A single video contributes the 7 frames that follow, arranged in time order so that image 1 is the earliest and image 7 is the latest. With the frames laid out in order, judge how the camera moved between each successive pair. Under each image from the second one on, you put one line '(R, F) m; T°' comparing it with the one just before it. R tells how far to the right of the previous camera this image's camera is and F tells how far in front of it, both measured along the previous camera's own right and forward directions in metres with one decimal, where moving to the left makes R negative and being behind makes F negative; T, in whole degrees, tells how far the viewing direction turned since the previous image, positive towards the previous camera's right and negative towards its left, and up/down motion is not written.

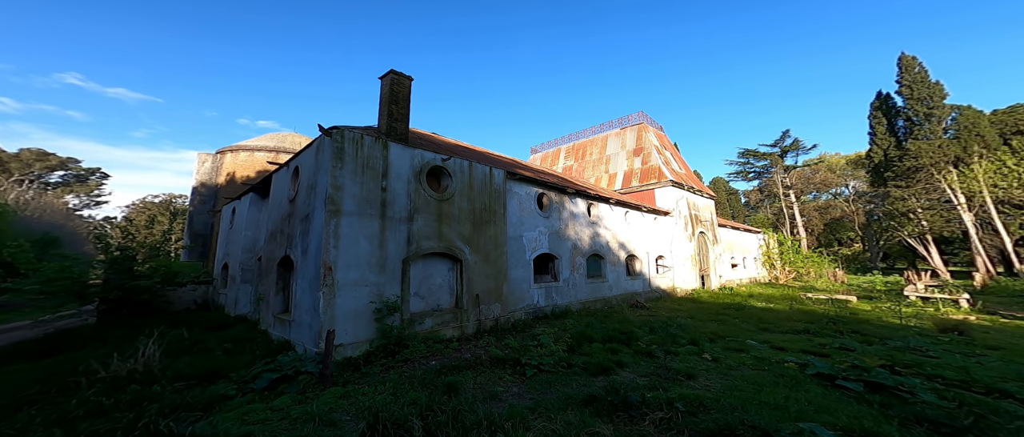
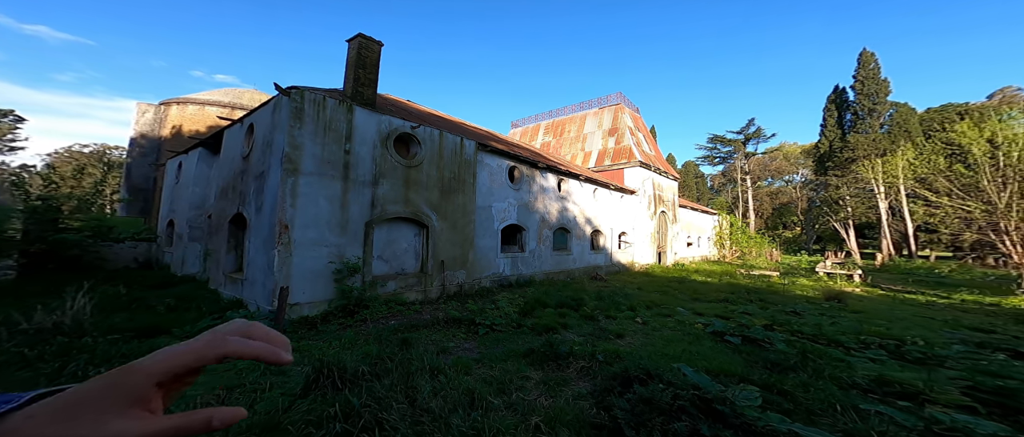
(+0.3, -0.5) m; +5°
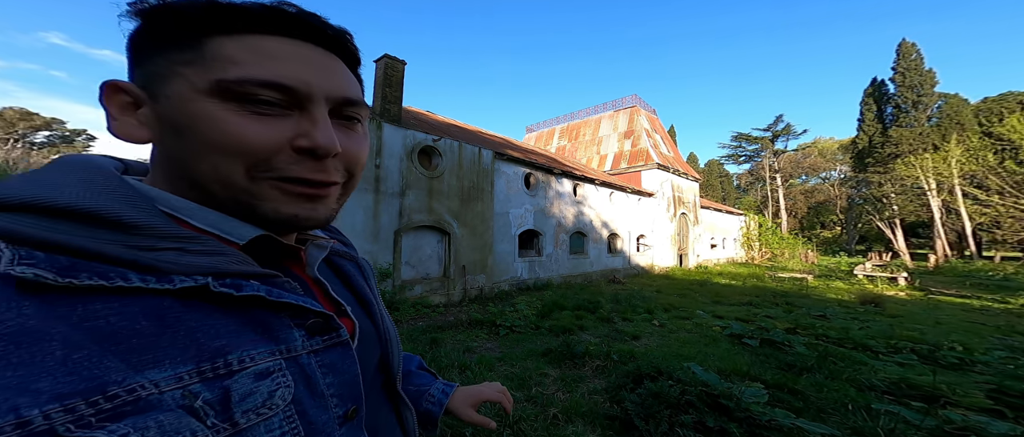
(+0.1, -0.3) m; -4°
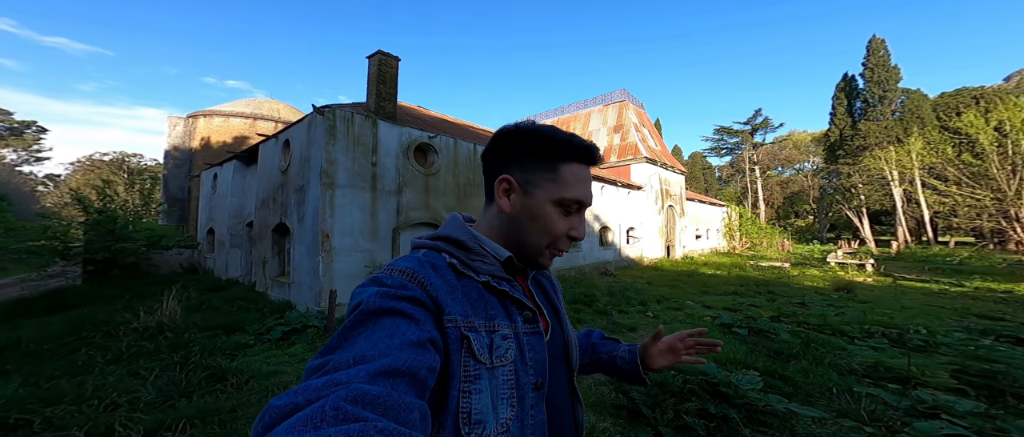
(-0.3, -0.1) m; +3°
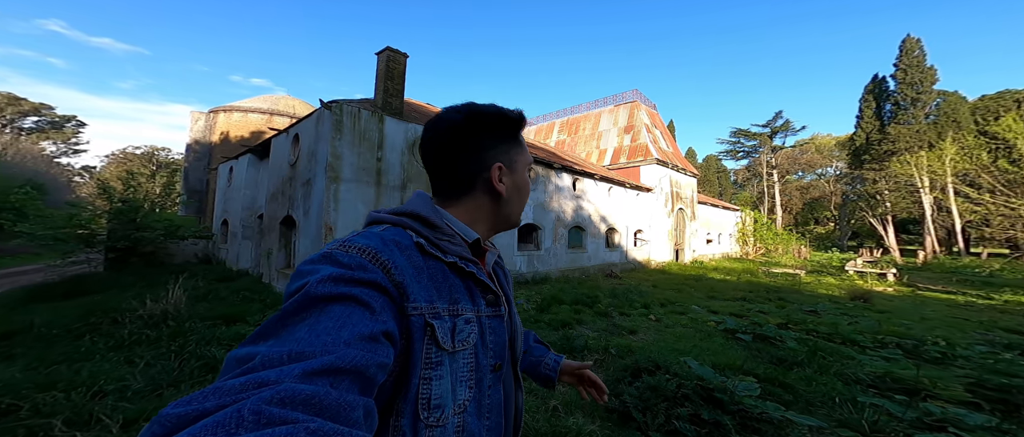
(+0.2, 0.0) m; -2°
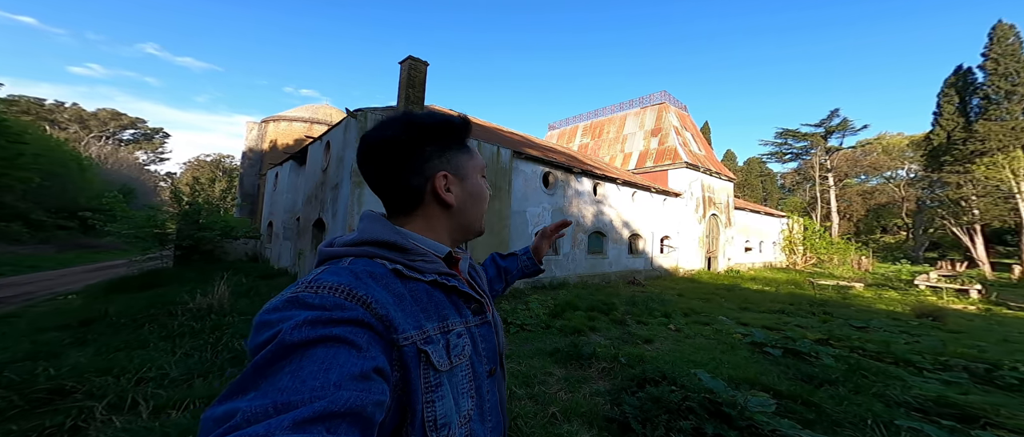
(+0.4, 0.0) m; -6°
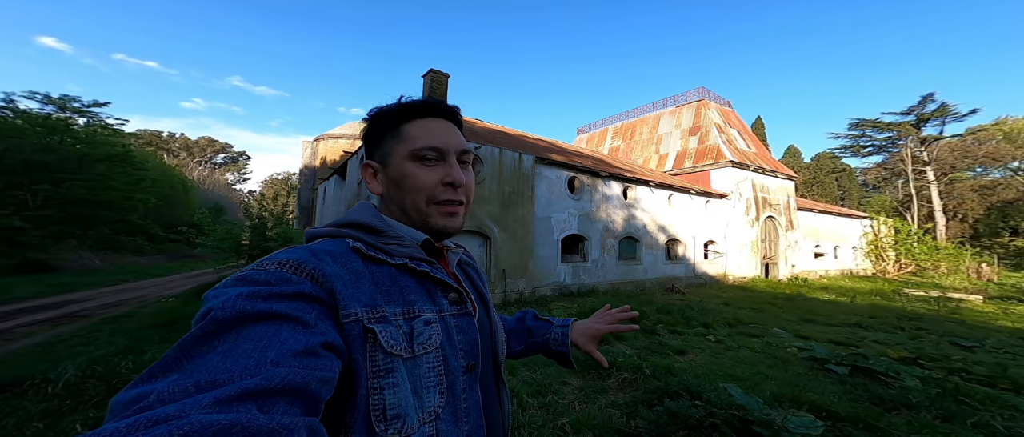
(+0.5, +0.2) m; -8°
